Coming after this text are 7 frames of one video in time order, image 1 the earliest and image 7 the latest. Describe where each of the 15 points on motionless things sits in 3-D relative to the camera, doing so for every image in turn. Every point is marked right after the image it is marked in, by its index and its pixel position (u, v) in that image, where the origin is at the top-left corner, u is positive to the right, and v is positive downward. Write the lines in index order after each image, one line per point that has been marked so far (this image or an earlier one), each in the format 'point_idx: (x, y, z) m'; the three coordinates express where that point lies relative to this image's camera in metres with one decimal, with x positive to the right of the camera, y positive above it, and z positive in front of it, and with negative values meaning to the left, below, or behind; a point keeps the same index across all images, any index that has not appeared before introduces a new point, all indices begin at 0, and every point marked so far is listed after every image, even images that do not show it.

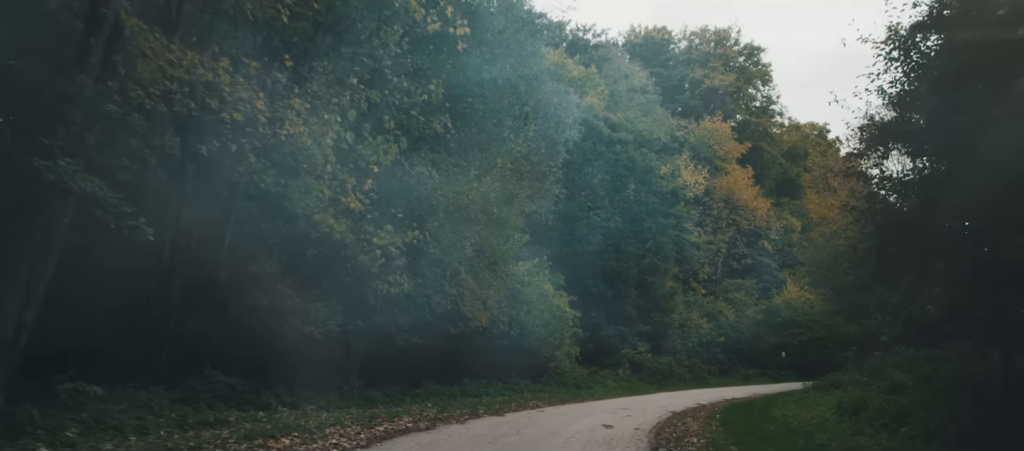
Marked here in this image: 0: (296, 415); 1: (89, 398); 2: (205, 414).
0: (-4.1, -3.5, +16.1) m
1: (-6.1, -2.5, +12.3) m
2: (-5.1, -3.1, +14.1) m
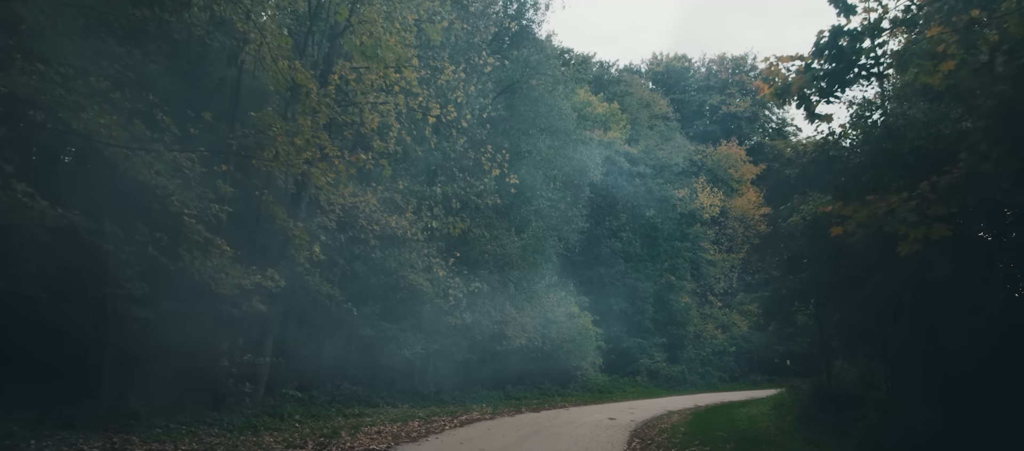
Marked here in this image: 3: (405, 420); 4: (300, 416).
0: (-3.1, -5.2, +24.3) m
1: (-5.3, -4.2, +20.7) m
2: (-4.2, -4.8, +22.4) m
3: (-2.5, -4.6, +19.9) m
4: (-4.6, -4.2, +18.7) m
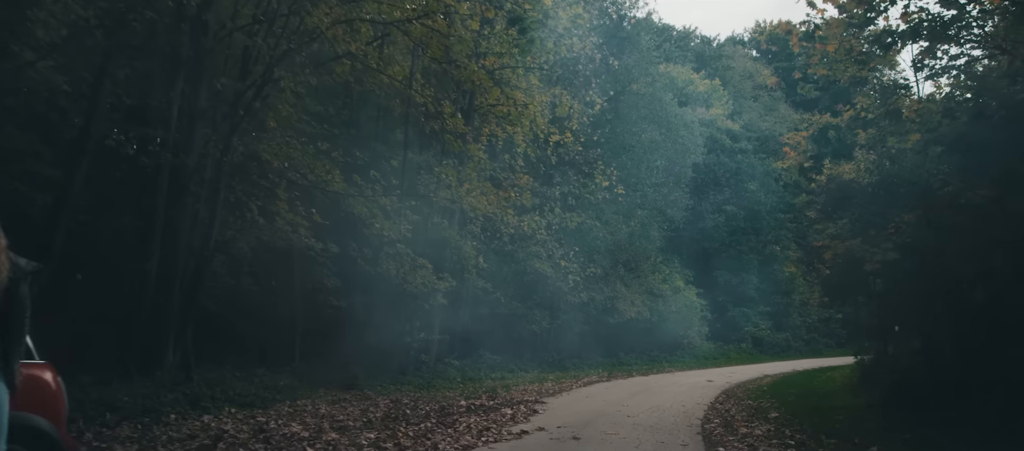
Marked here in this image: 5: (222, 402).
0: (+0.8, -5.2, +29.8) m
1: (-1.8, -4.4, +26.4) m
2: (-0.5, -4.8, +28.0) m
3: (+0.9, -4.7, +25.3) m
4: (-1.4, -4.4, +24.4) m
5: (-4.4, -2.7, +12.9) m
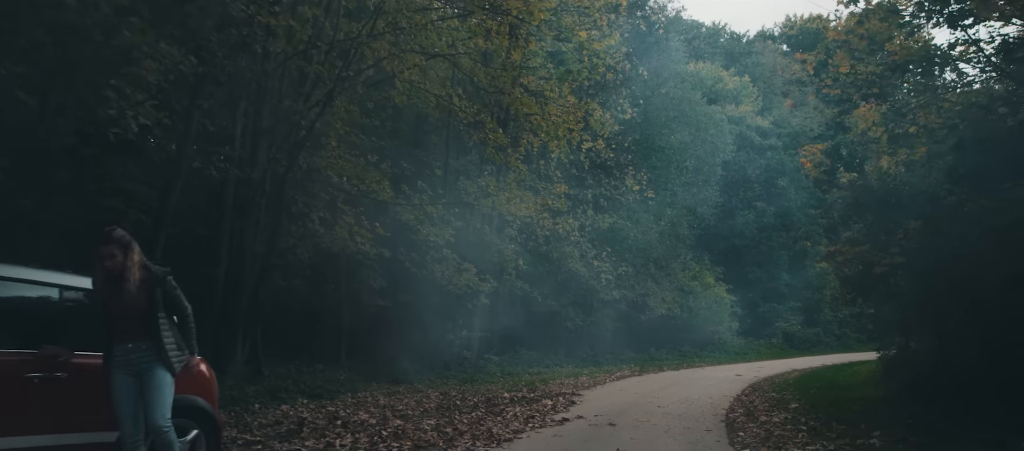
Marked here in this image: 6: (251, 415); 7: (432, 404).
0: (+2.1, -5.2, +31.2) m
1: (-0.6, -4.5, +27.9) m
2: (+0.7, -4.9, +29.4) m
3: (+2.0, -4.7, +26.7) m
4: (-0.3, -4.5, +25.8) m
5: (-3.7, -2.9, +14.5) m
6: (-3.8, -2.7, +12.4) m
7: (-1.5, -3.2, +15.5) m
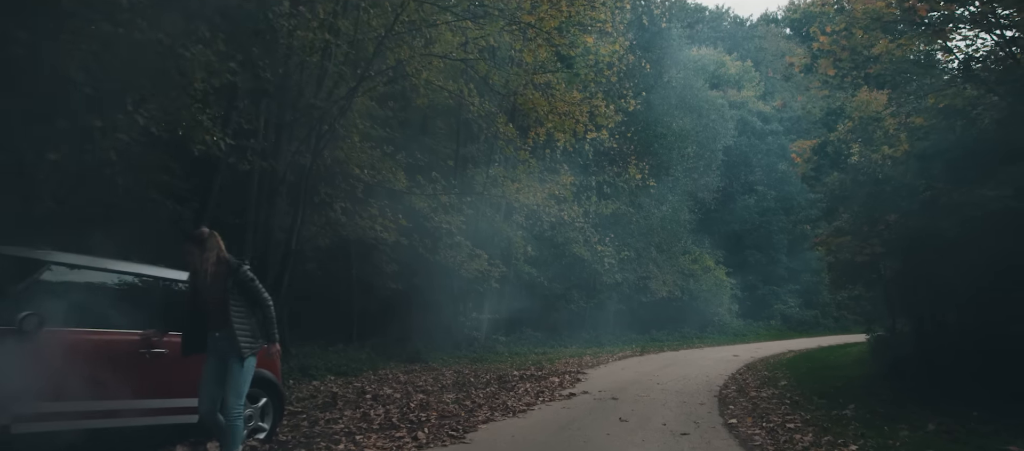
0: (+2.4, -4.7, +32.5) m
1: (-0.4, -4.0, +29.1) m
2: (+0.9, -4.4, +30.7) m
3: (+2.3, -4.3, +28.0) m
4: (-0.1, -4.1, +27.1) m
5: (-3.5, -2.7, +15.7) m
6: (-3.6, -2.6, +13.6) m
7: (-1.3, -3.1, +16.8) m
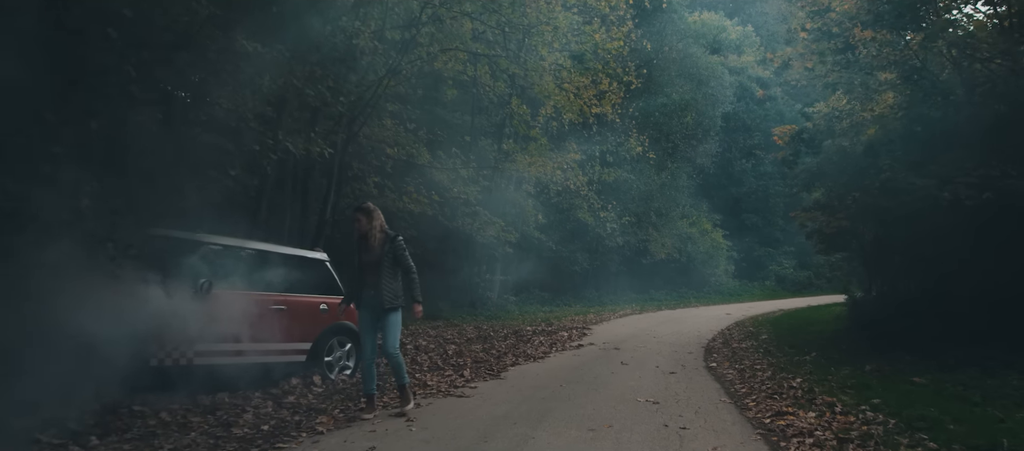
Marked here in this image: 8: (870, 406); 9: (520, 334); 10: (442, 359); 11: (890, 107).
0: (+2.7, -3.4, +34.9) m
1: (0.0, -2.8, +31.6) m
2: (+1.3, -3.2, +33.2) m
3: (+2.6, -3.2, +30.4) m
4: (+0.3, -3.0, +29.6) m
5: (-3.2, -2.1, +18.1) m
6: (-3.3, -2.2, +16.0) m
7: (-0.9, -2.5, +19.2) m
8: (+3.2, -1.6, +7.6) m
9: (+0.2, -2.6, +19.9) m
10: (-1.1, -2.1, +13.6) m
11: (+6.7, +2.1, +15.0) m
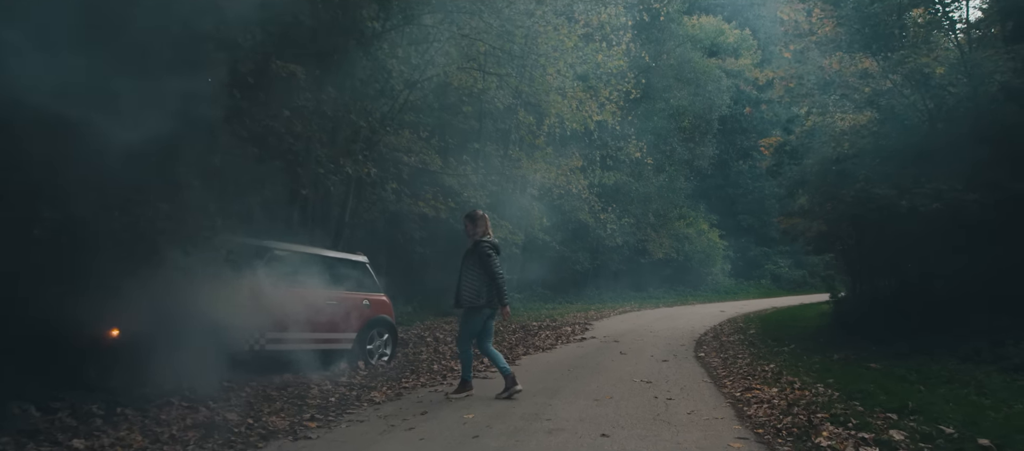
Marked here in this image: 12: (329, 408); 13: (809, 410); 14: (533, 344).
0: (+2.9, -3.4, +36.6) m
1: (+0.2, -2.9, +33.2) m
2: (+1.5, -3.2, +34.8) m
3: (+2.8, -3.3, +32.1) m
4: (+0.5, -3.0, +31.2) m
5: (-3.0, -2.2, +19.8) m
6: (-3.1, -2.3, +17.7) m
7: (-0.7, -2.5, +20.8) m
8: (+3.4, -1.7, +9.2) m
9: (+0.4, -2.6, +21.5) m
10: (-0.9, -2.2, +15.3) m
11: (+6.9, +2.0, +16.7) m
12: (-1.9, -1.8, +8.5) m
13: (+2.7, -1.7, +7.8) m
14: (+0.4, -2.4, +17.2) m
